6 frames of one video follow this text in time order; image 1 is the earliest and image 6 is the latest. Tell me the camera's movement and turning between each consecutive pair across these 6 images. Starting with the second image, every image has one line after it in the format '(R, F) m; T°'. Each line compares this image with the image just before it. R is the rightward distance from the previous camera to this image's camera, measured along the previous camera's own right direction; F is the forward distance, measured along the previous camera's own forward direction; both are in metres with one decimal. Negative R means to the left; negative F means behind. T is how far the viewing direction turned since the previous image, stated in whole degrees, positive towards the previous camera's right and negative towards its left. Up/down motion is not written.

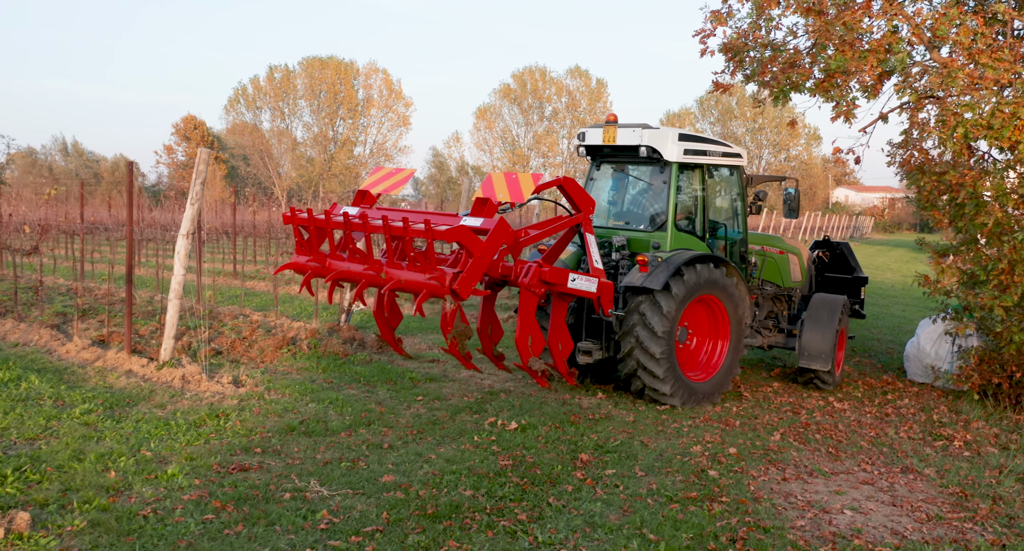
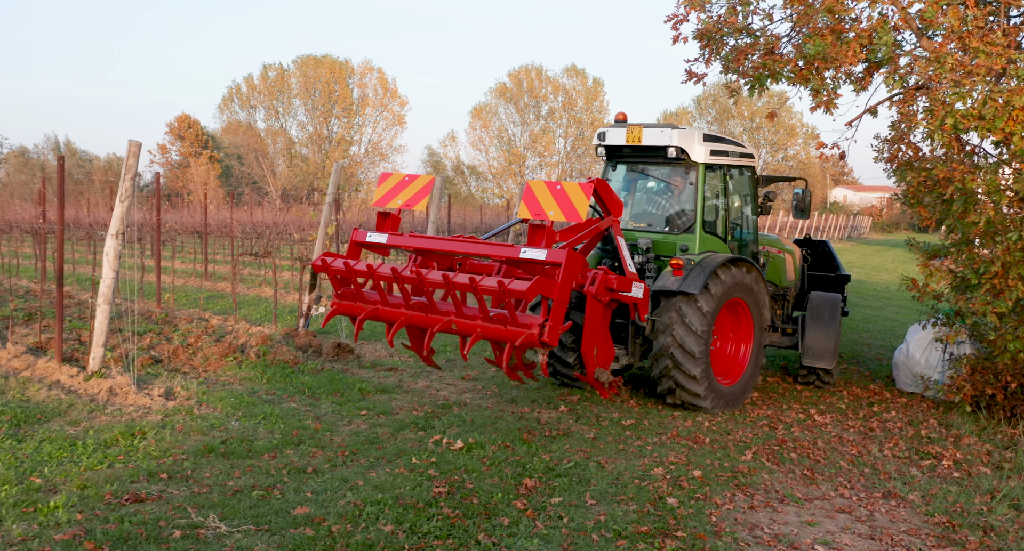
(+0.4, +0.6) m; 0°
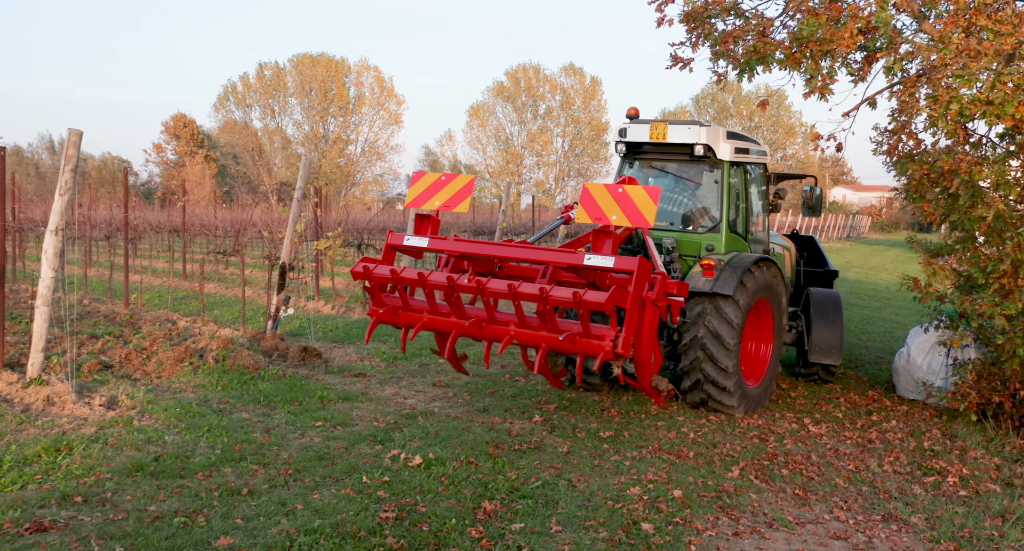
(+0.2, +0.5) m; 0°
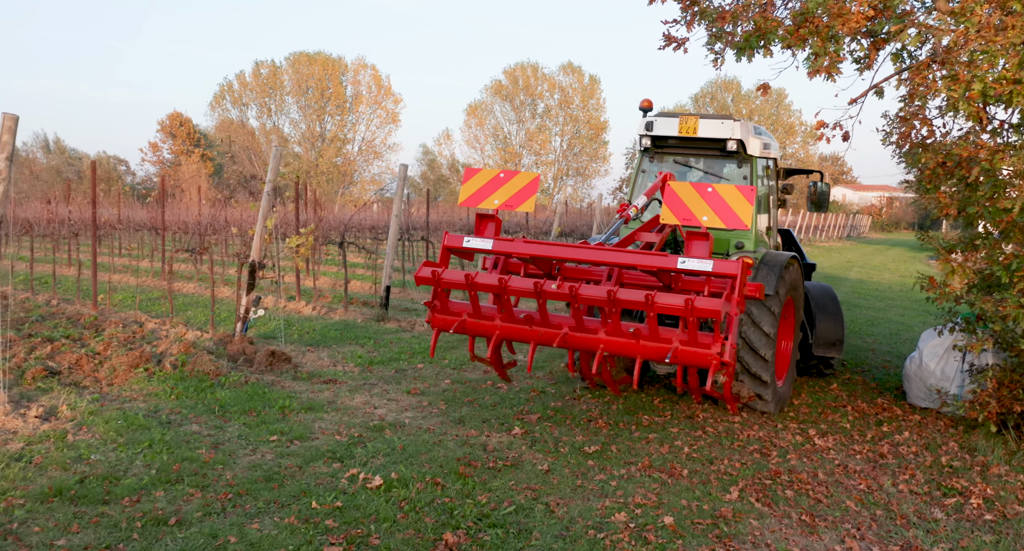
(+0.2, +0.6) m; 0°
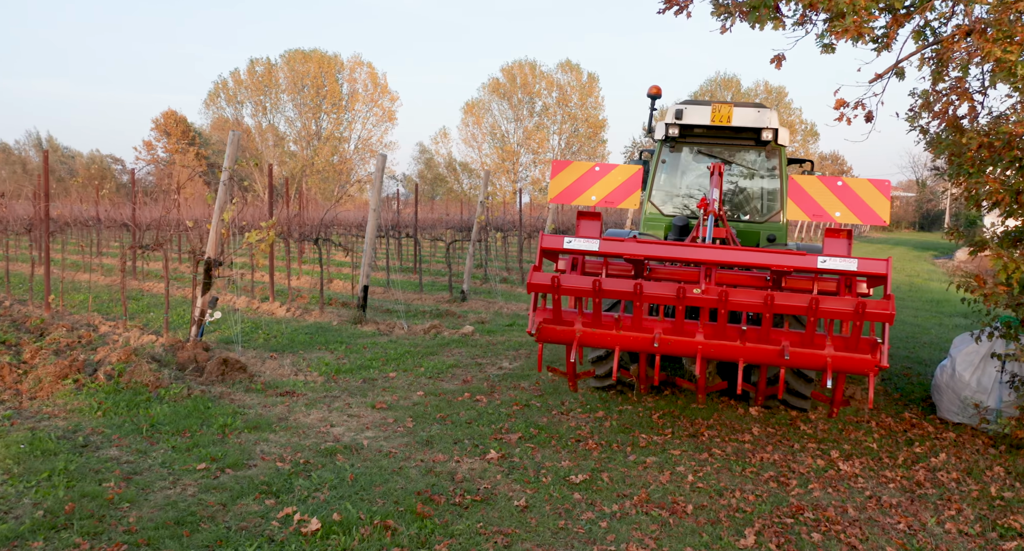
(+0.2, +0.9) m; 0°
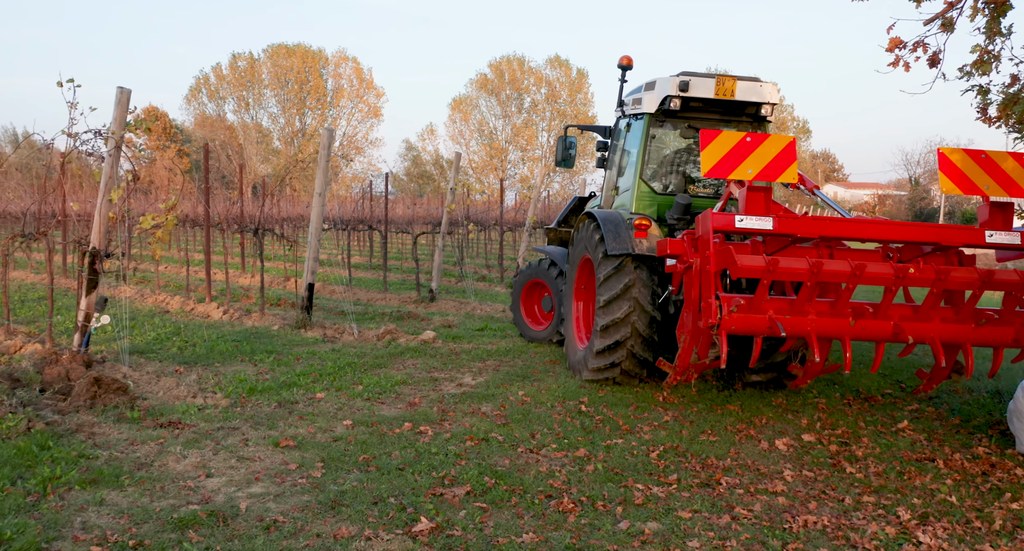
(+0.2, +1.6) m; +1°
